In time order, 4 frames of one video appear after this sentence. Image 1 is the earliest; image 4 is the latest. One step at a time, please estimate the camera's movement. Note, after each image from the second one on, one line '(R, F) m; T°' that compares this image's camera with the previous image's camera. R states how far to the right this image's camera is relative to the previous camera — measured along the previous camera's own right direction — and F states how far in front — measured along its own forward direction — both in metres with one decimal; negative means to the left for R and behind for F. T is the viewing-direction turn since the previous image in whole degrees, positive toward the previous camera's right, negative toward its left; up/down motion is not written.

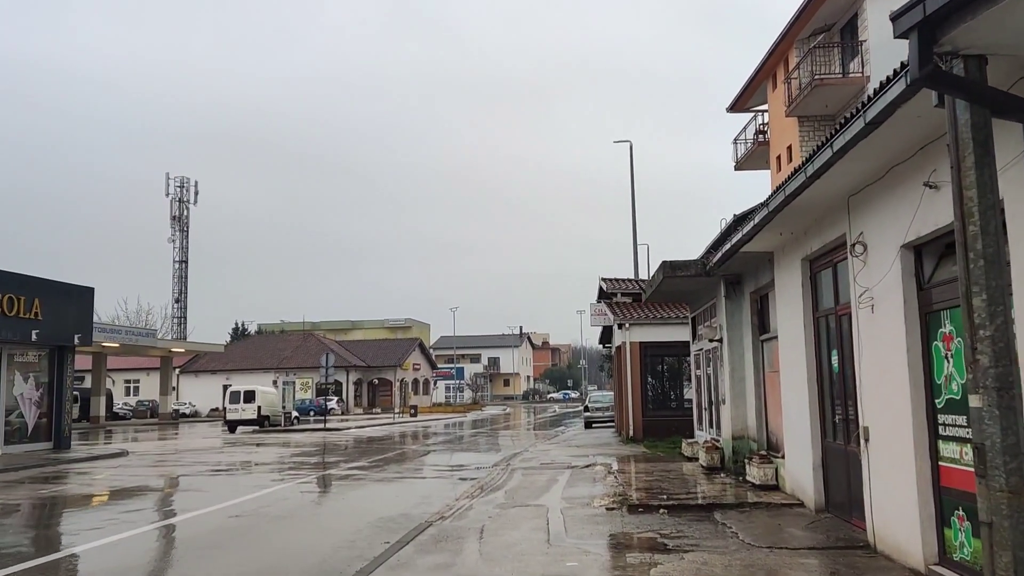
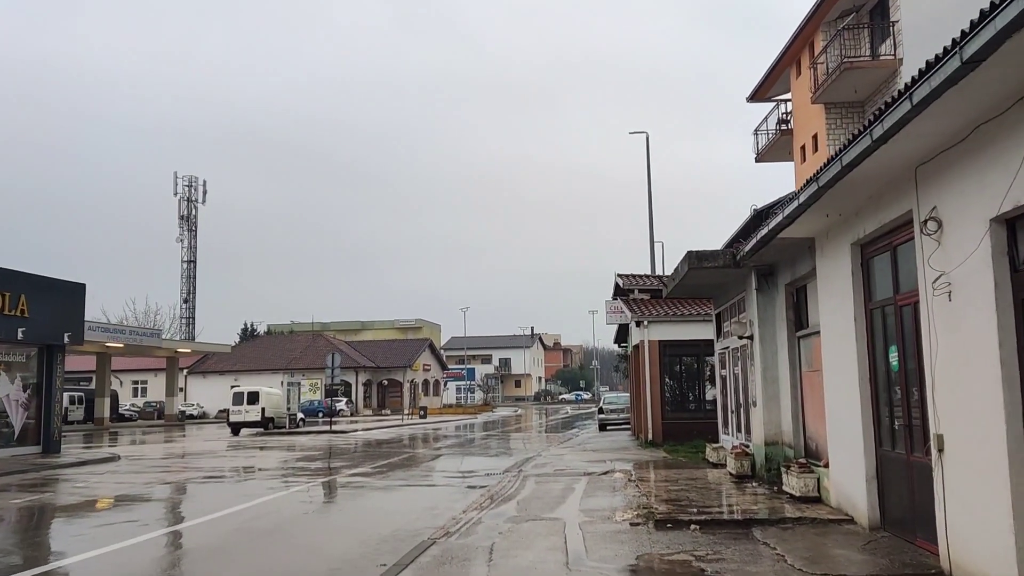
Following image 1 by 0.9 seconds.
(0.0, +1.1) m; -1°
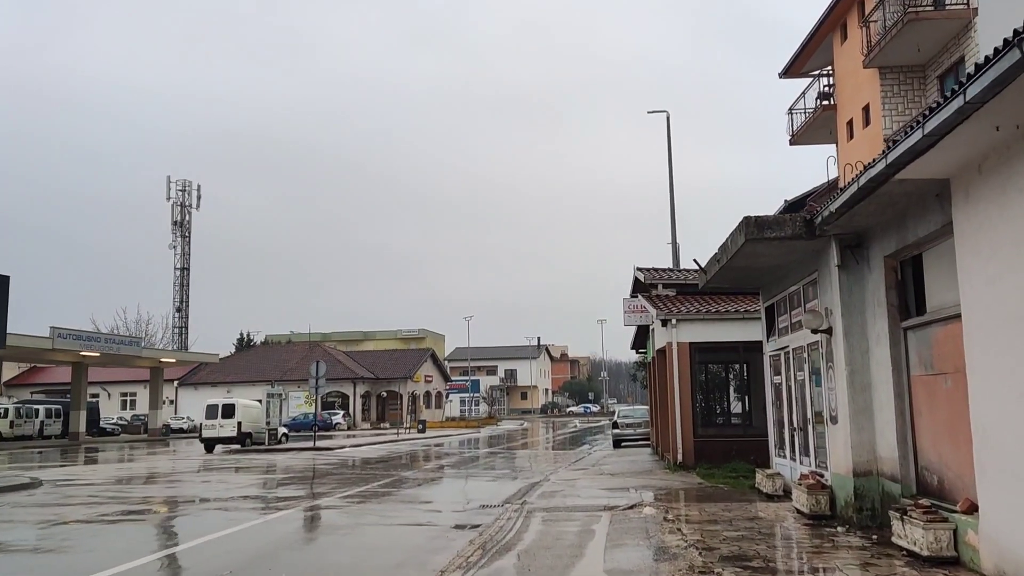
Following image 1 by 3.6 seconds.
(+0.1, +3.2) m; 0°
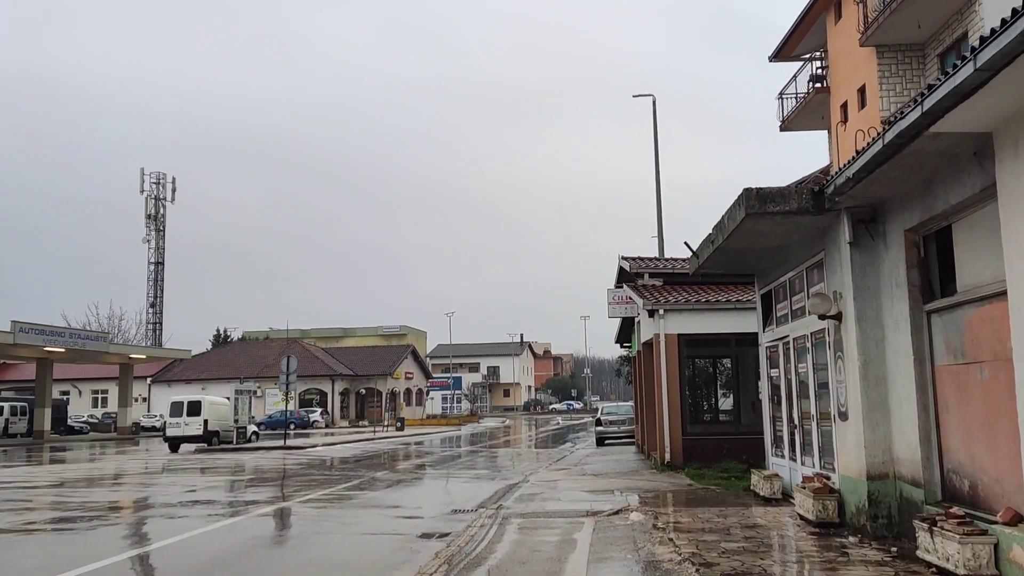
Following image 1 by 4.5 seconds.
(+0.1, +1.1) m; +1°
